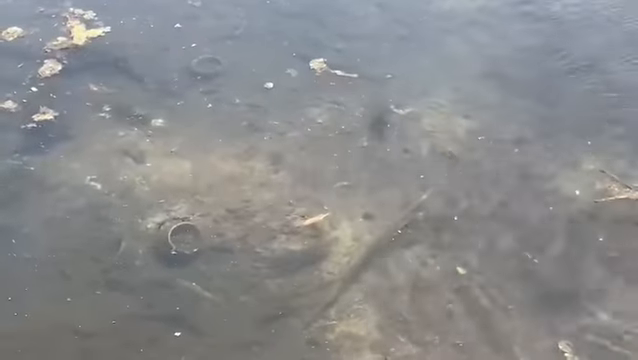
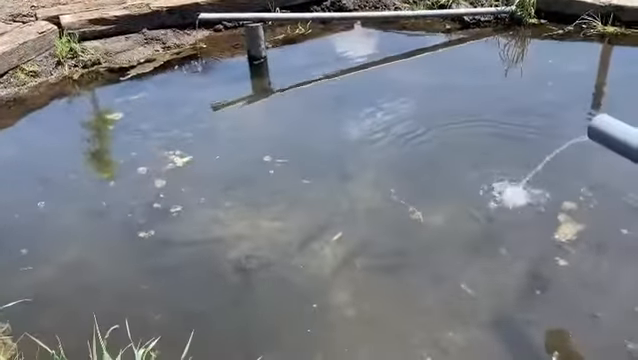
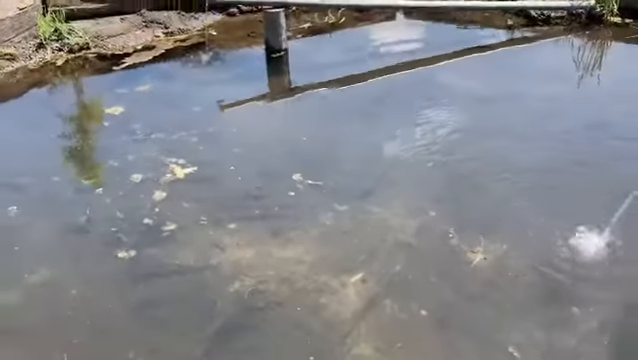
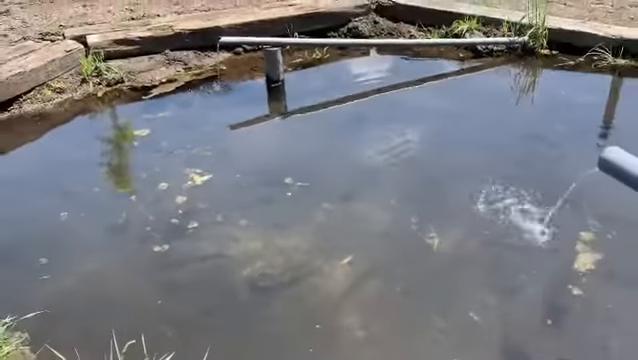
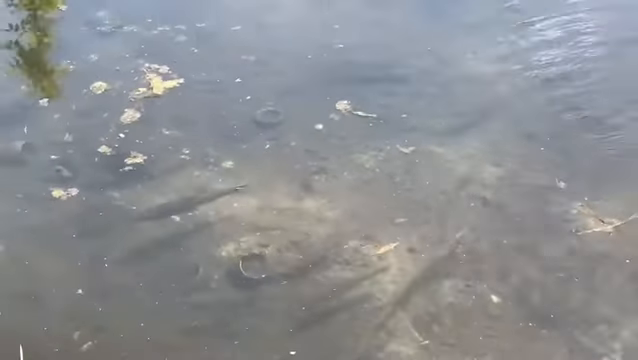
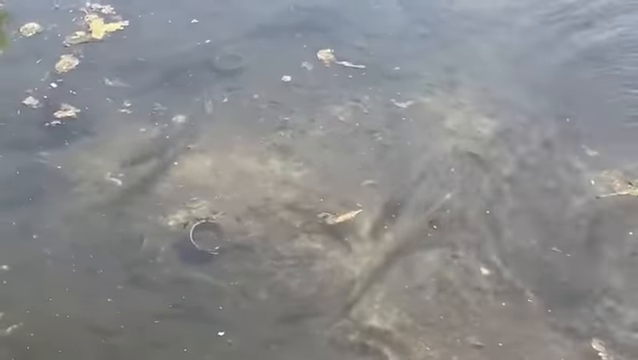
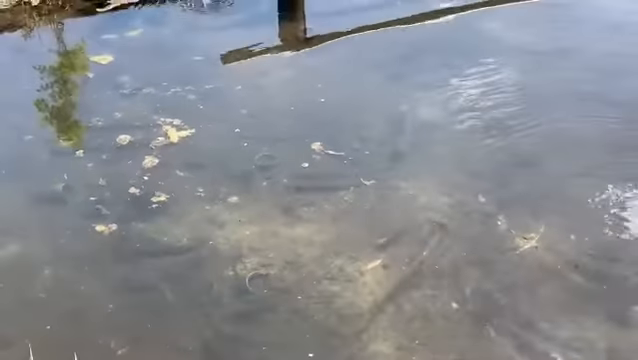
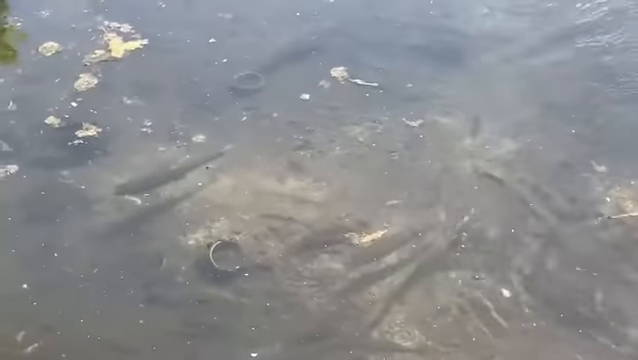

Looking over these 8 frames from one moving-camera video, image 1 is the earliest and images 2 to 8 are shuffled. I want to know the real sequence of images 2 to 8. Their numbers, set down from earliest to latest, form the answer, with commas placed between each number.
6, 8, 5, 7, 3, 4, 2
